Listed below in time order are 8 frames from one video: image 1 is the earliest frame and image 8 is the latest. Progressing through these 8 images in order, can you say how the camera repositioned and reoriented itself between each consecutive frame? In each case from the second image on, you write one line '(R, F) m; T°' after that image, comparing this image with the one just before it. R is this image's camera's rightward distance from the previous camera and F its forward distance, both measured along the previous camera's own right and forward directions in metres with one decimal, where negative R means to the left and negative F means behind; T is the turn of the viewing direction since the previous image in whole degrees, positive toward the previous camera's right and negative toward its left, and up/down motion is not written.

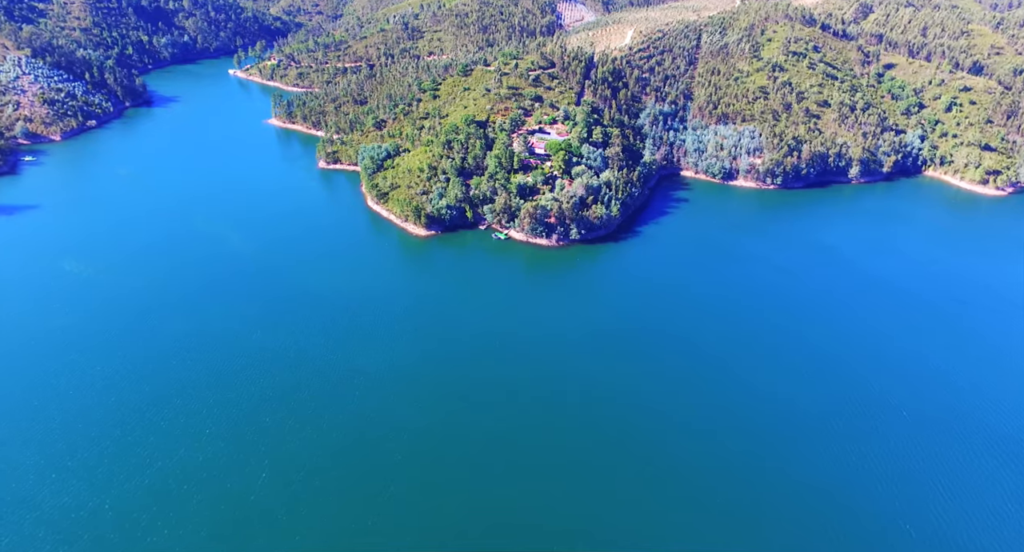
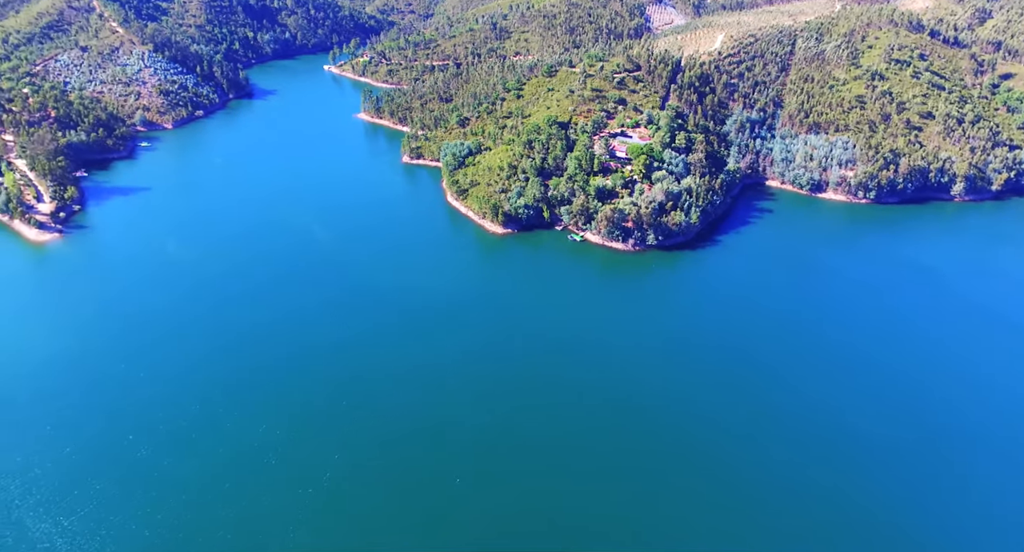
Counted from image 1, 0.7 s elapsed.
(+0.1, -2.4) m; -6°
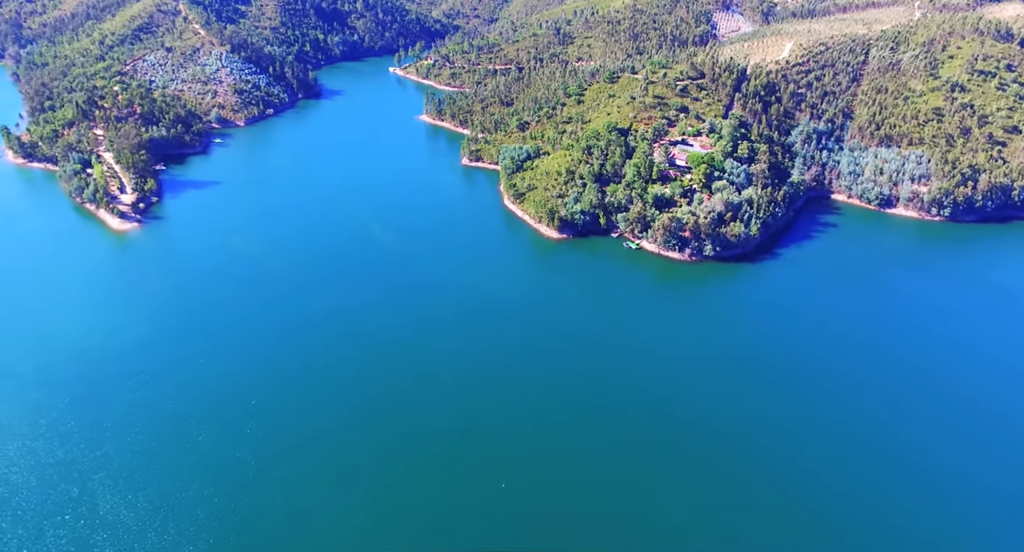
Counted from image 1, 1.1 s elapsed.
(-0.1, -1.1) m; -4°
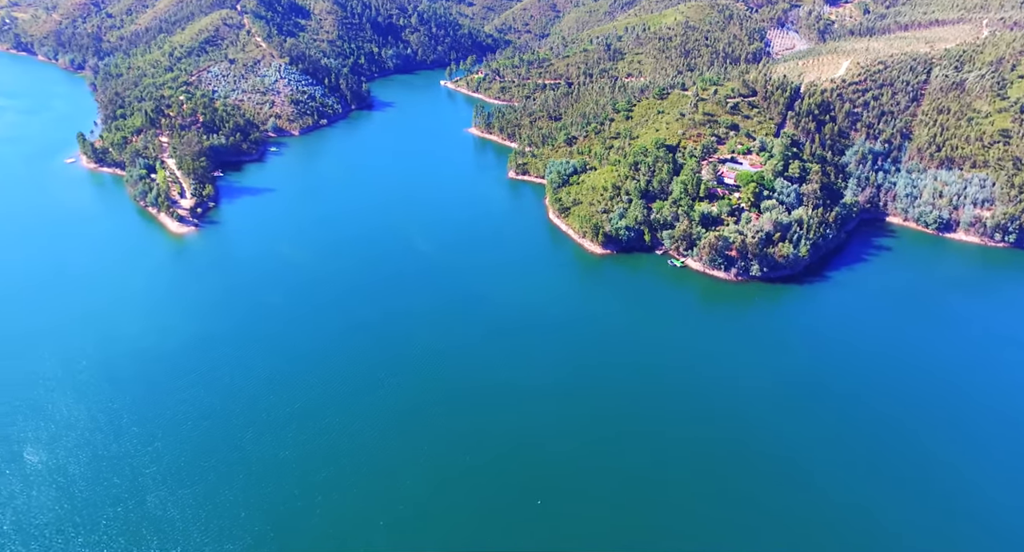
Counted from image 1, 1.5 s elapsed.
(-0.1, -0.6) m; -3°
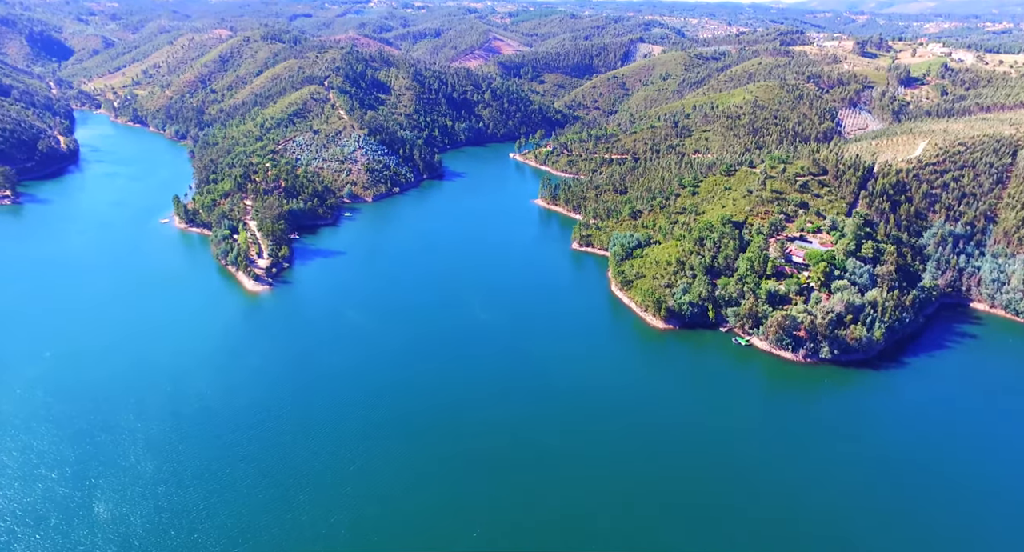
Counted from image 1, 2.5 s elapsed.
(-0.1, -0.7) m; -5°
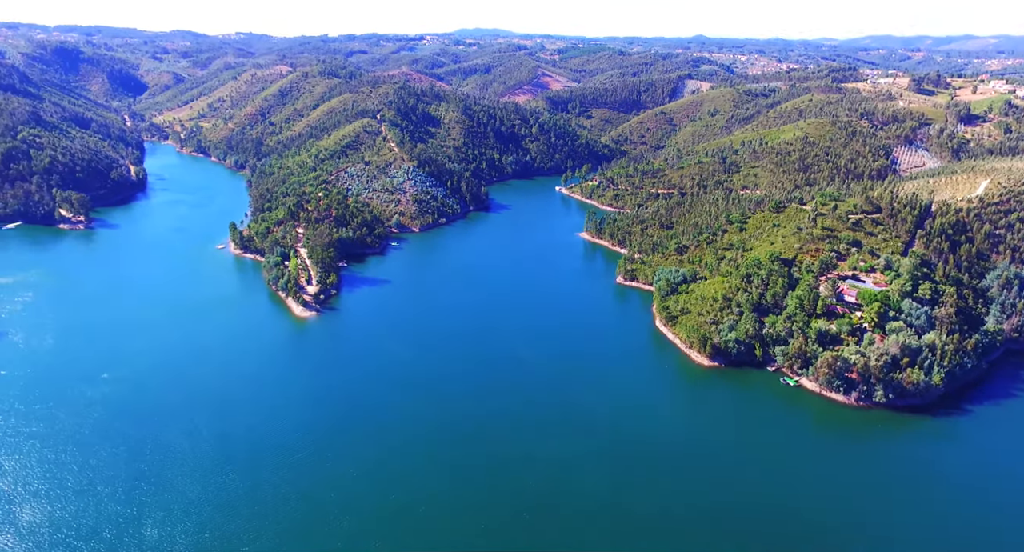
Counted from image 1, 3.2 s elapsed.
(0.0, -0.3) m; -3°
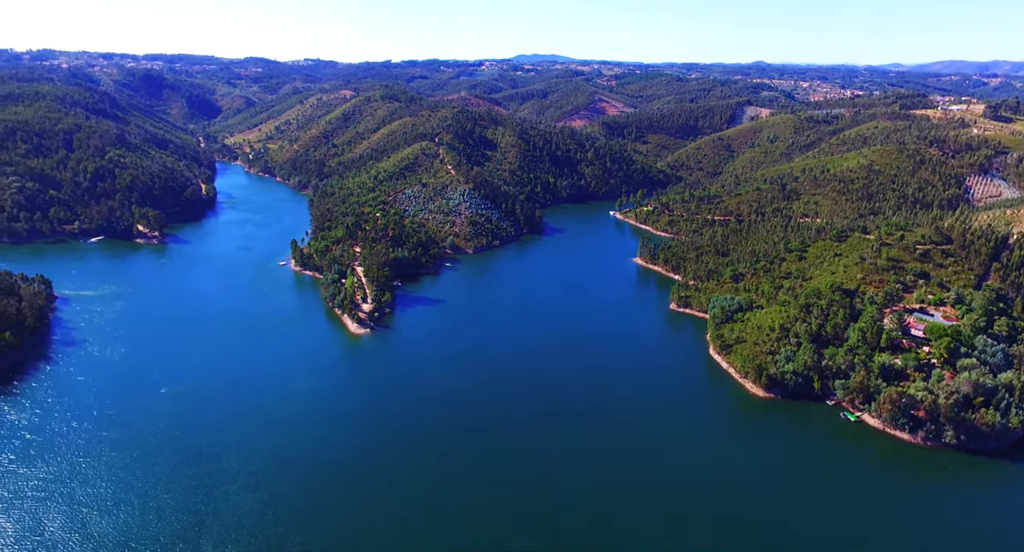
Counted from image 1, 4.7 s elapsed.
(0.0, -0.3) m; -4°
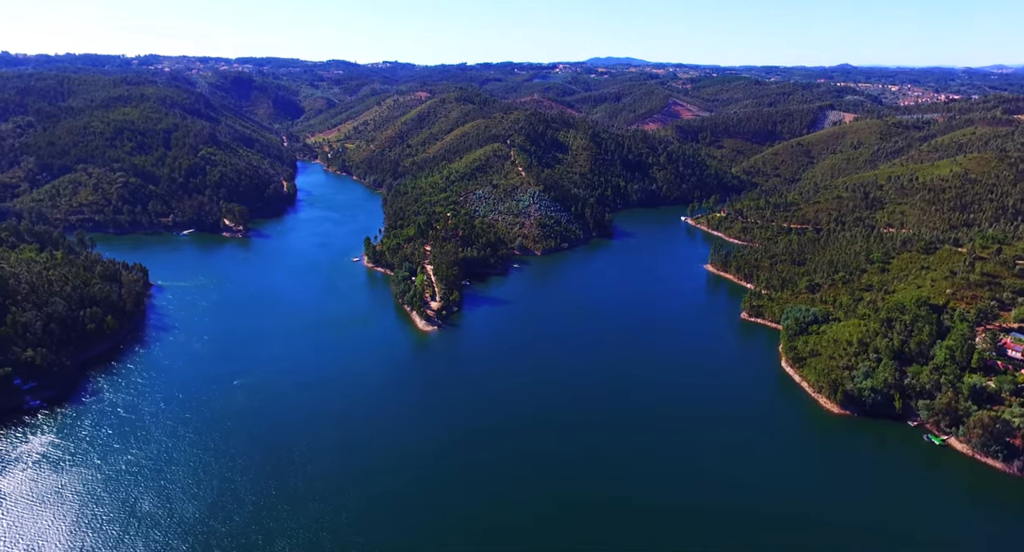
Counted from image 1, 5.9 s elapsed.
(0.0, -0.2) m; -5°
